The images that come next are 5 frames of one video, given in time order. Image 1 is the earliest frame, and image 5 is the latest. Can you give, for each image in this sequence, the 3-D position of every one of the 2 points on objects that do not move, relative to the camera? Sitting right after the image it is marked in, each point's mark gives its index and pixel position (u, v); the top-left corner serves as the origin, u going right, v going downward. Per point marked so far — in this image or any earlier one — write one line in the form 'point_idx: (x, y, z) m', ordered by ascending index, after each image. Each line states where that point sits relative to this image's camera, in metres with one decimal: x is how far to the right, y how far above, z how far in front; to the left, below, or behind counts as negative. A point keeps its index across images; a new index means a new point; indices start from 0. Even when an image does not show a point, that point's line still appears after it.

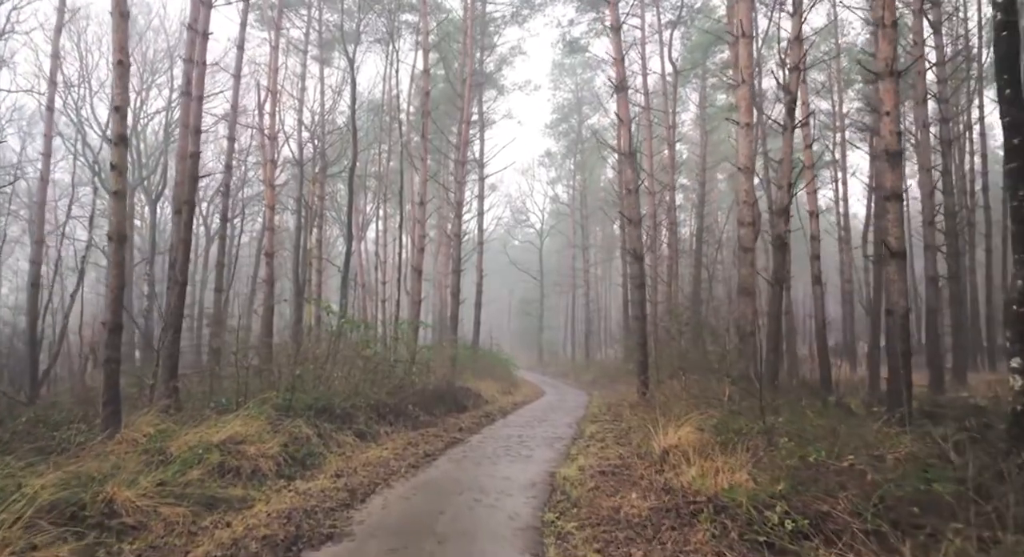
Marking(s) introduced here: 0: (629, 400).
0: (+2.2, -2.3, +13.4) m
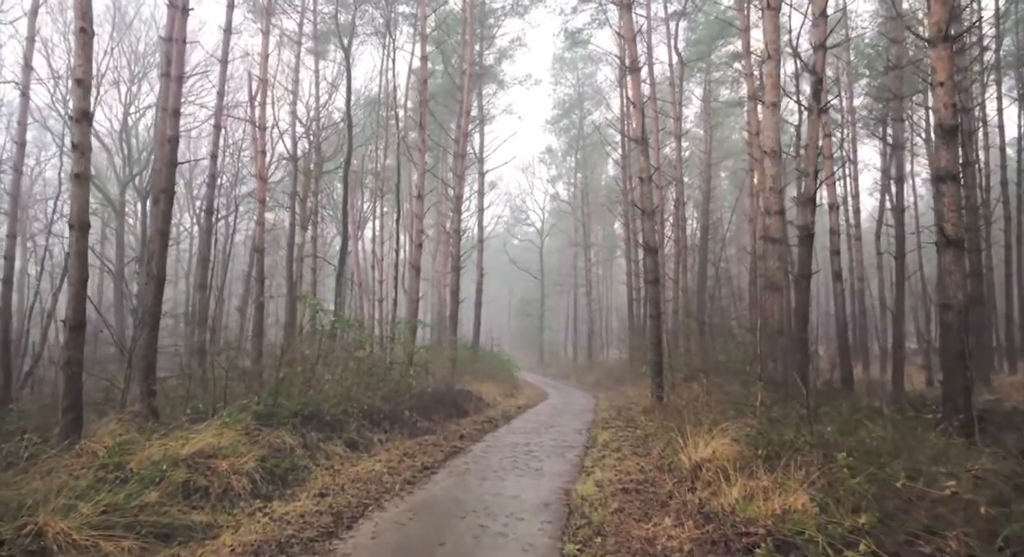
0: (+2.3, -2.2, +12.5) m
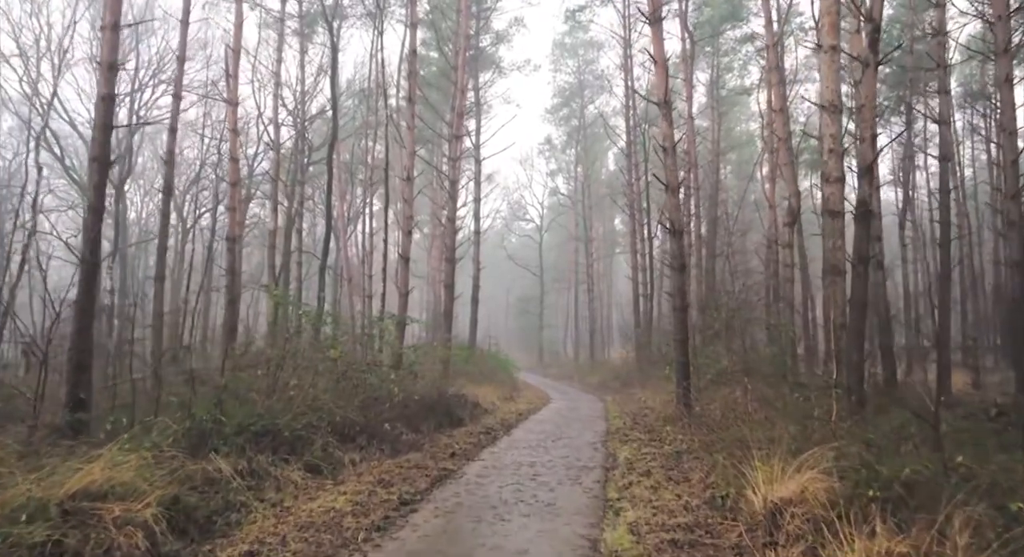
0: (+2.3, -2.1, +10.9) m
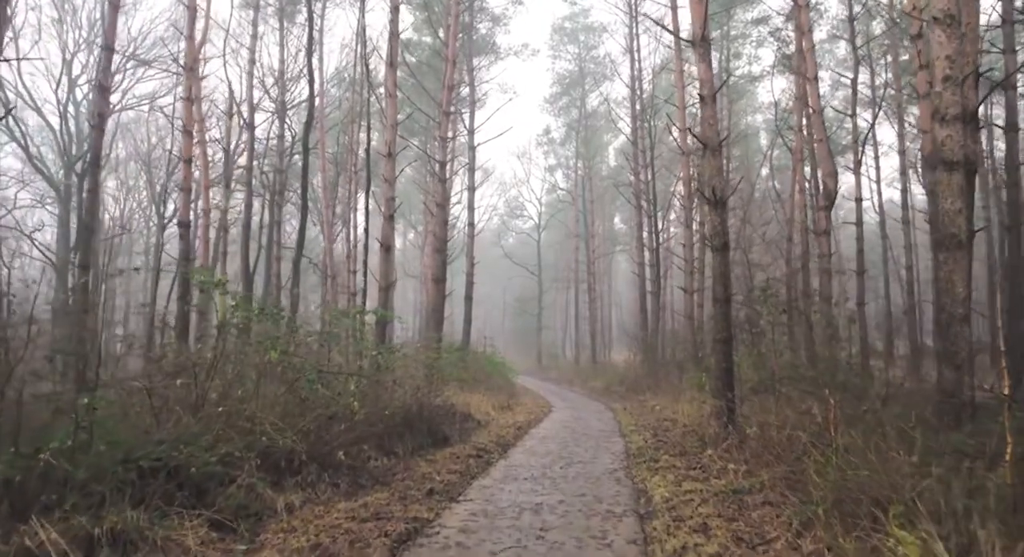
0: (+2.3, -1.9, +9.0) m
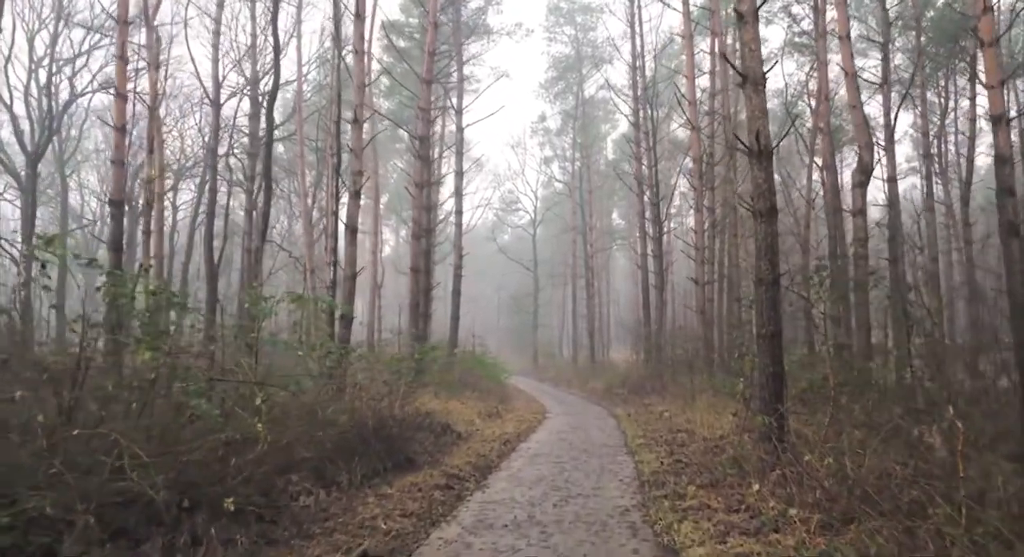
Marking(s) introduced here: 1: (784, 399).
0: (+2.1, -1.7, +7.2) m
1: (+2.2, -1.0, +5.9) m
